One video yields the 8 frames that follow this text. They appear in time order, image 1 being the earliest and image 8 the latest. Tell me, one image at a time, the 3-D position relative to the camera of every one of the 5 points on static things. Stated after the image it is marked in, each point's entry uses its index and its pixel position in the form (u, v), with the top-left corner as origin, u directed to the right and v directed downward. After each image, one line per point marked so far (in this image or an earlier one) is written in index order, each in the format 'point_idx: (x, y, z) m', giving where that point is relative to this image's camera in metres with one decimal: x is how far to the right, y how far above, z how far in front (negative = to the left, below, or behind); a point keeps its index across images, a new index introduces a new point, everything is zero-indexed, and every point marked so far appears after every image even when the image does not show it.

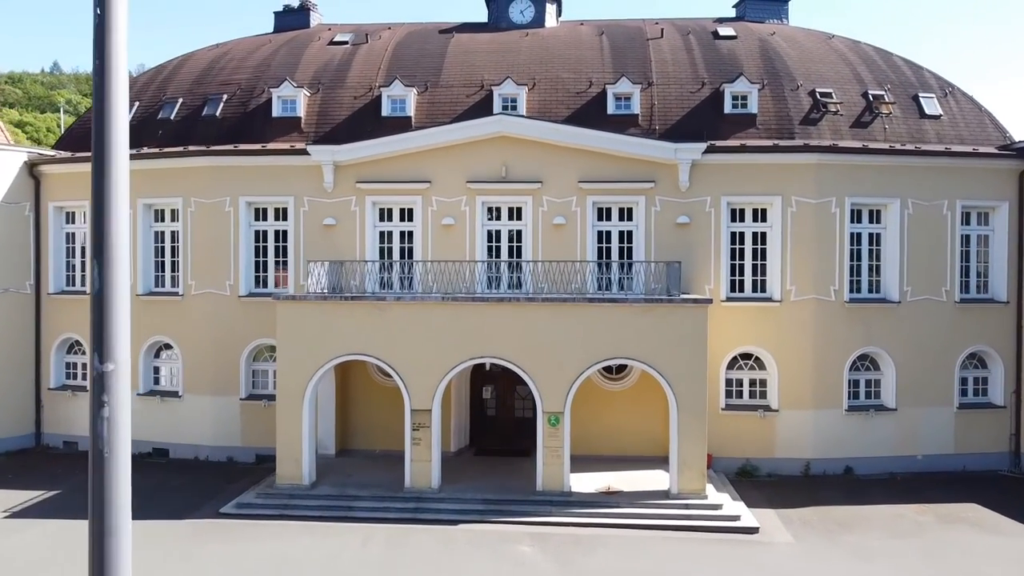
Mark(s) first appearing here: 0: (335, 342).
0: (-4.0, -1.2, +19.8) m
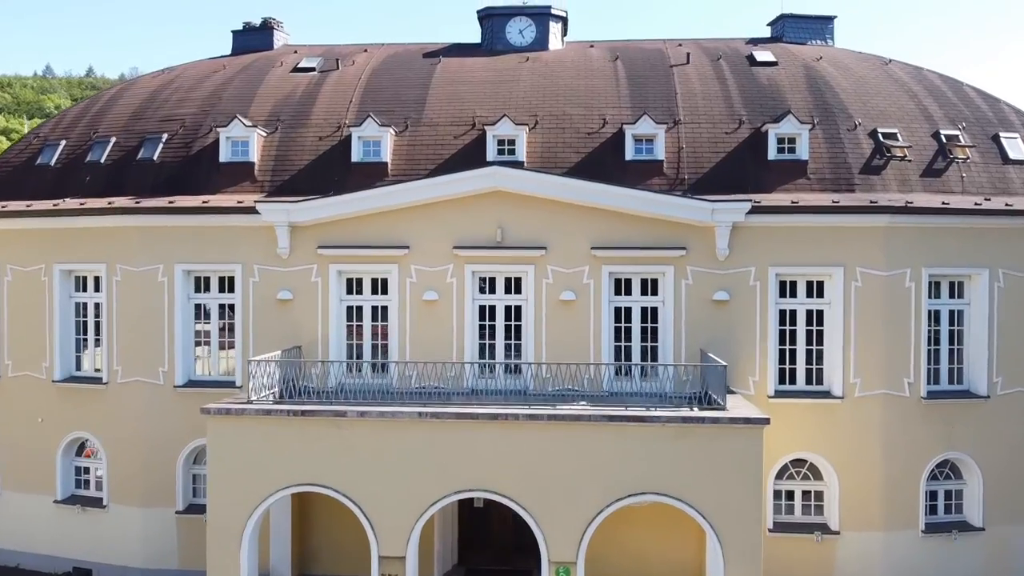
0: (-4.1, -3.2, +15.4) m
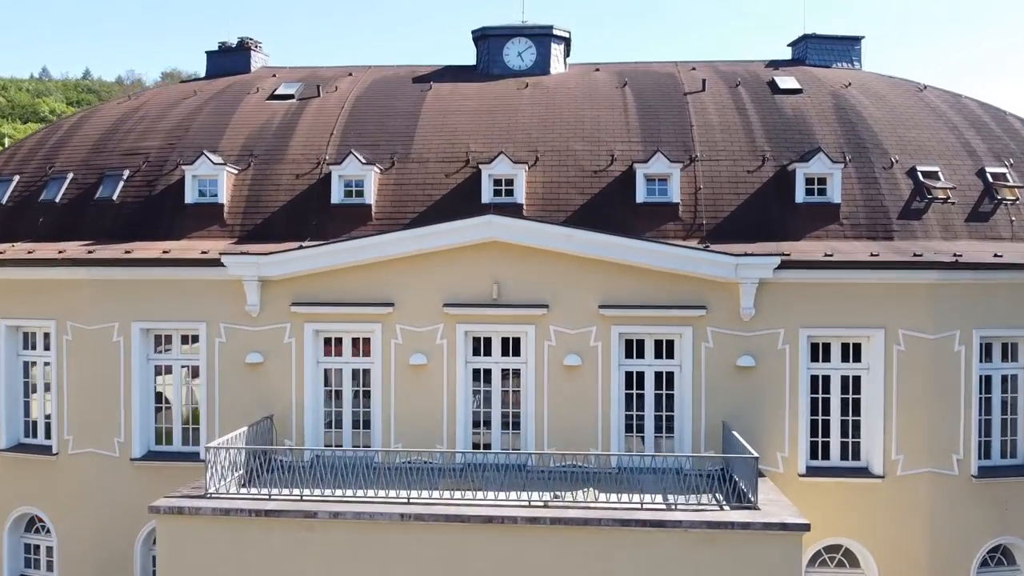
0: (-4.1, -4.4, +13.3) m
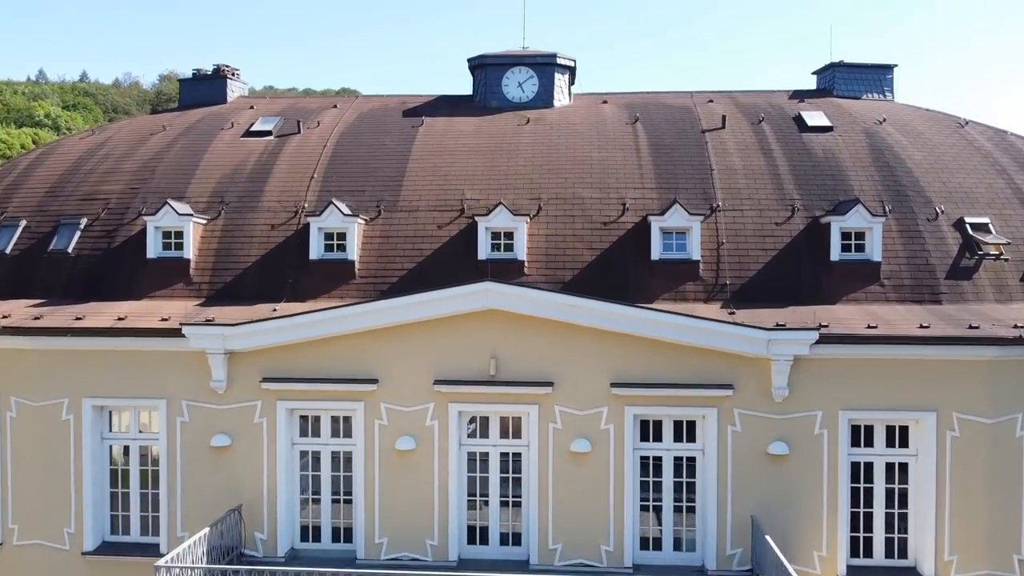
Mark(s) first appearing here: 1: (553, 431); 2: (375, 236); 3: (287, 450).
0: (-4.1, -5.7, +11.3) m
1: (+0.7, -2.4, +14.6) m
2: (-2.7, +1.0, +16.9) m
3: (-3.9, -2.8, +15.1) m
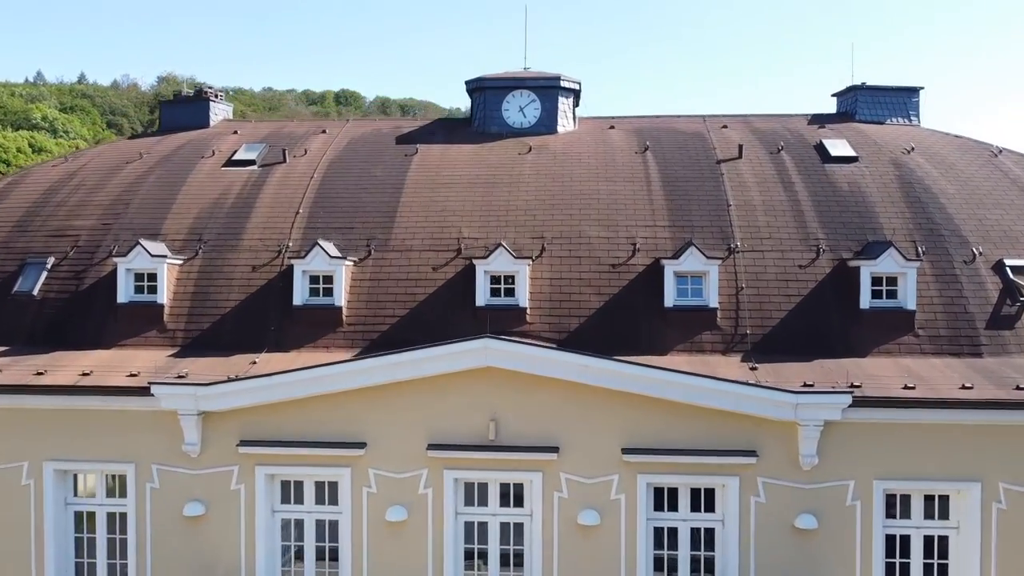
0: (-4.1, -6.5, +10.0) m
1: (+0.7, -3.3, +13.3) m
2: (-2.7, +0.2, +15.6) m
3: (-3.9, -3.7, +13.8) m
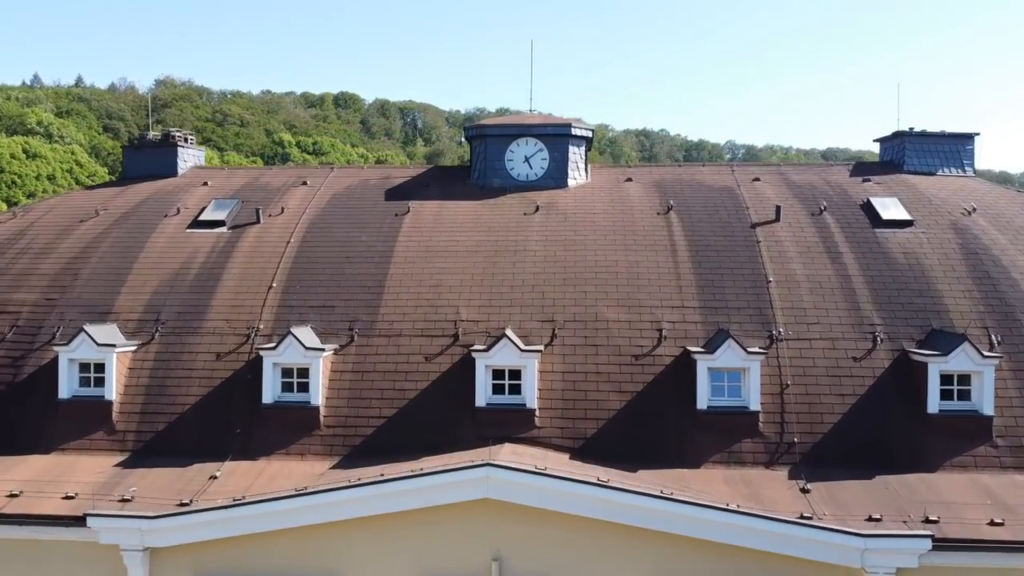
0: (-4.0, -8.0, +7.8) m
1: (+0.8, -4.7, +11.1) m
2: (-2.6, -1.3, +13.4) m
3: (-3.8, -5.1, +11.6) m
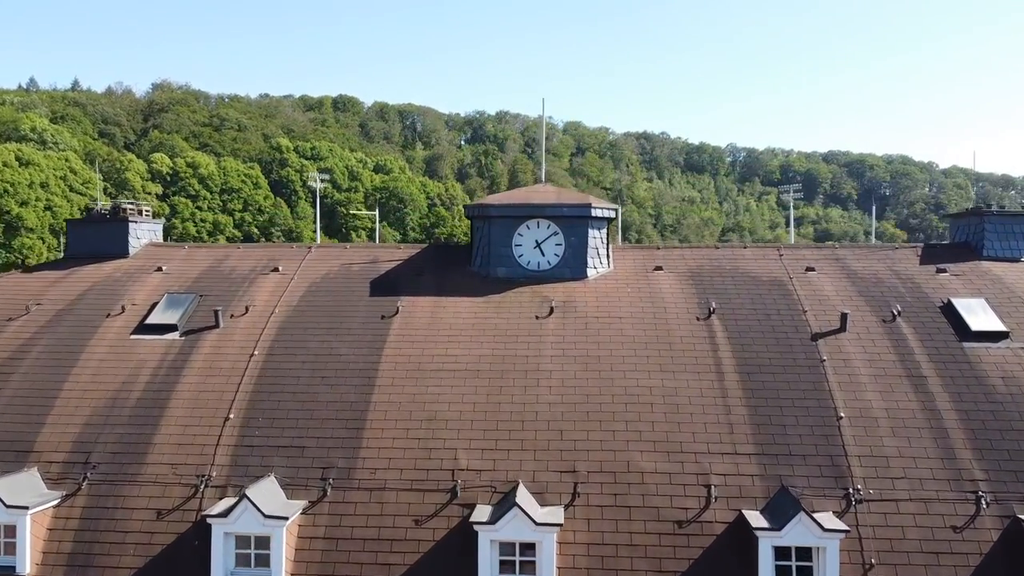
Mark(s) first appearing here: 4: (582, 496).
0: (-3.9, -9.8, +5.2) m
1: (+1.0, -6.6, +8.4) m
2: (-2.4, -3.1, +10.8) m
3: (-3.7, -7.0, +8.9) m
4: (+0.9, -2.6, +10.8) m
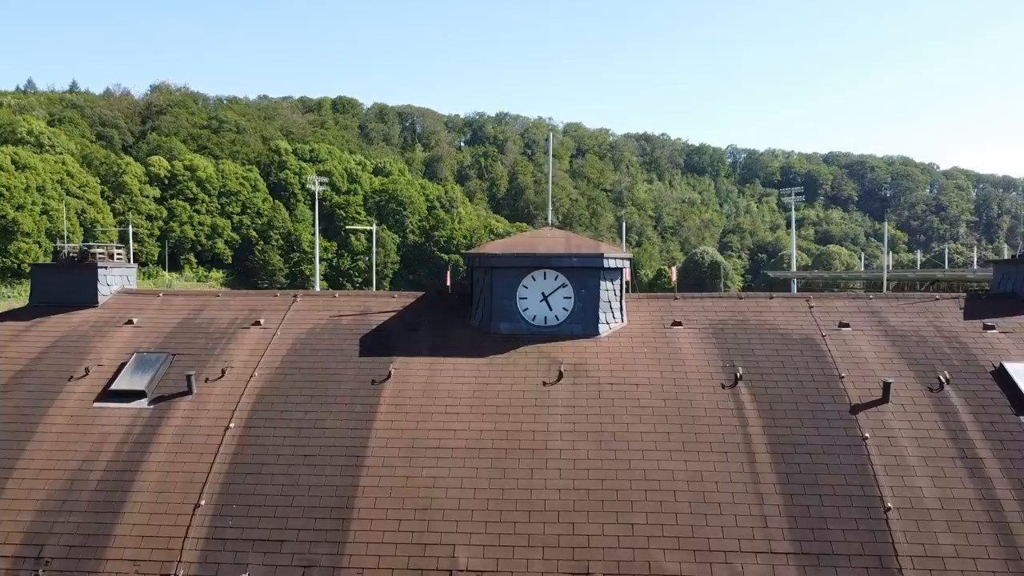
0: (-3.8, -10.7, +3.9) m
1: (+1.0, -7.4, +7.1) m
2: (-2.4, -4.0, +9.5) m
3: (-3.6, -7.8, +7.6) m
4: (+1.0, -3.5, +9.5) m
